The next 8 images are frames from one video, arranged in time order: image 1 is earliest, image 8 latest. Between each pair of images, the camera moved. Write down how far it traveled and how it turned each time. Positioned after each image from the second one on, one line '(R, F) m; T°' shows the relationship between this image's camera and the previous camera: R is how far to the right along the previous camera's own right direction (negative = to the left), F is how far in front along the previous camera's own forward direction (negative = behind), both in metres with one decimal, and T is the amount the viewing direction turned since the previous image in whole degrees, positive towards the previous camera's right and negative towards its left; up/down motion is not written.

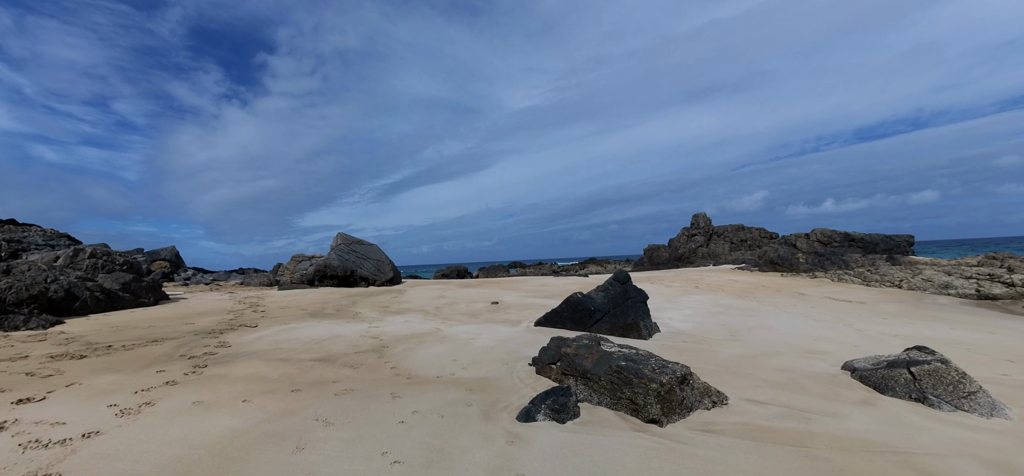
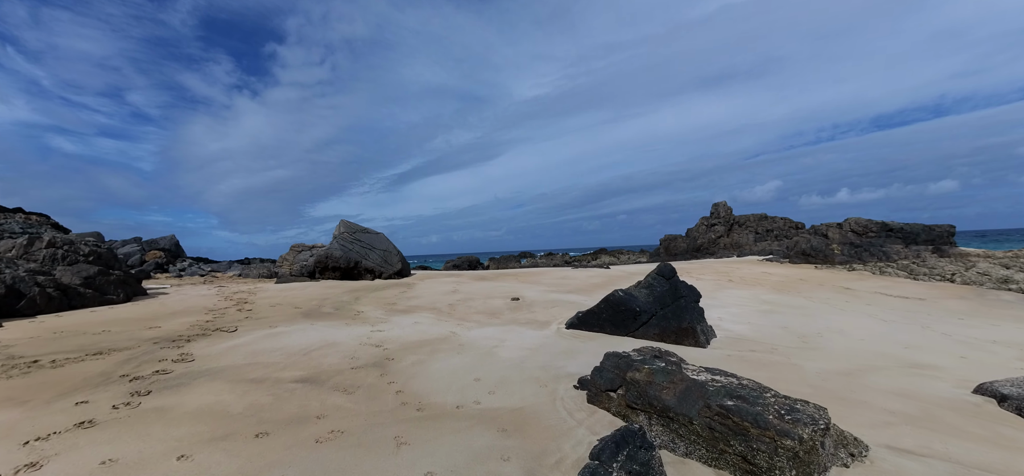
(-0.4, +1.3) m; -1°
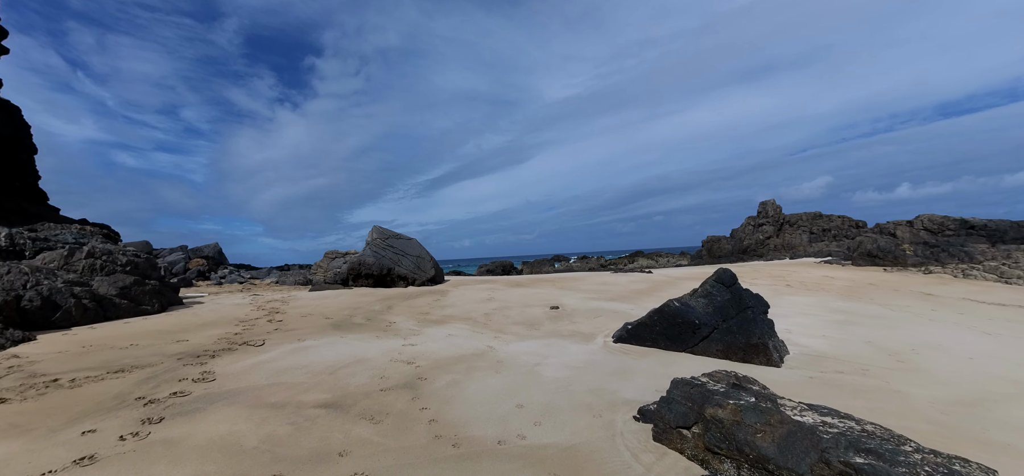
(-0.1, +0.6) m; -5°
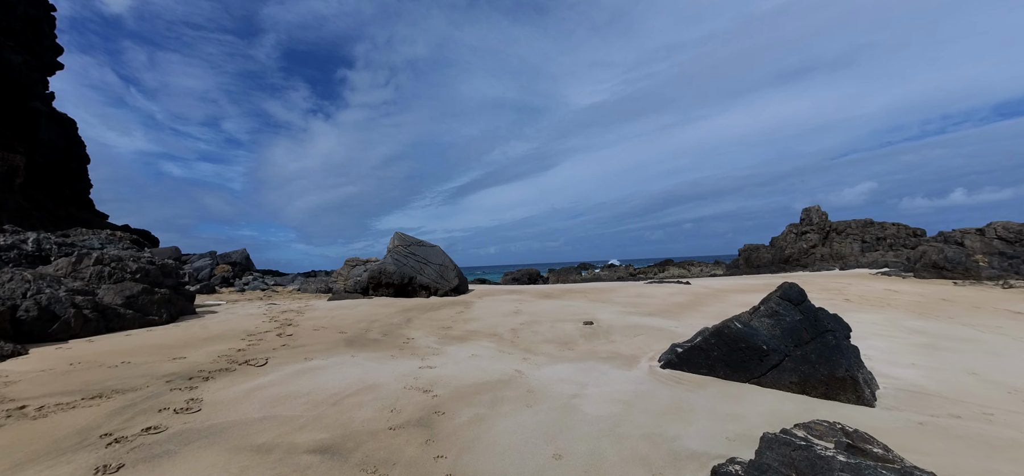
(-0.1, +0.7) m; -4°
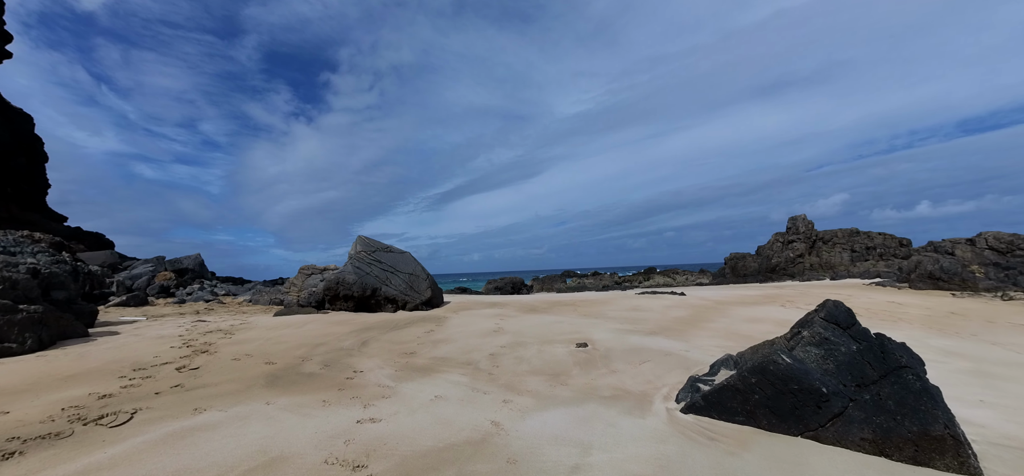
(+0.1, +1.4) m; +2°
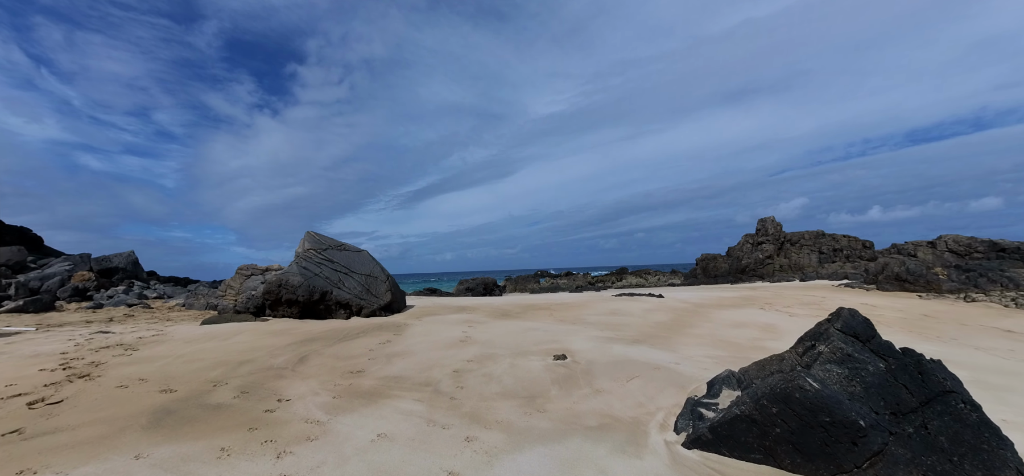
(+0.1, +0.9) m; +4°
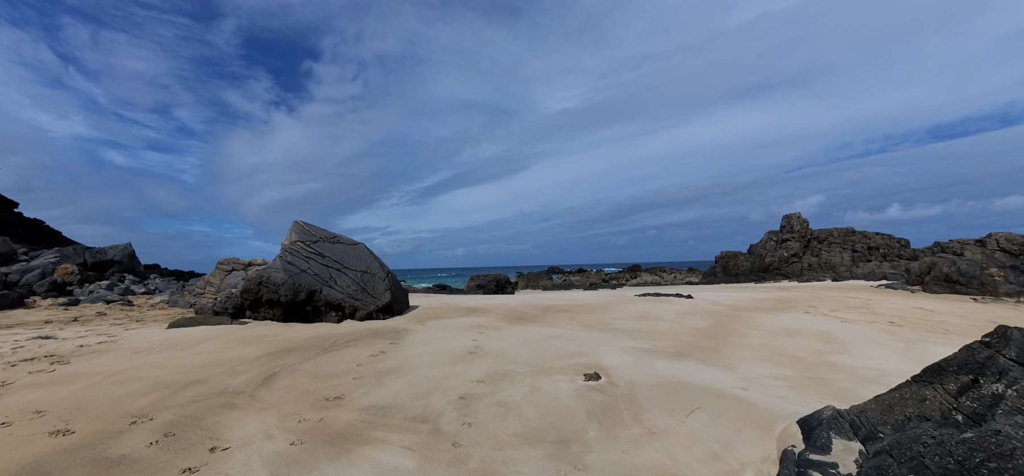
(-0.1, +1.2) m; -2°
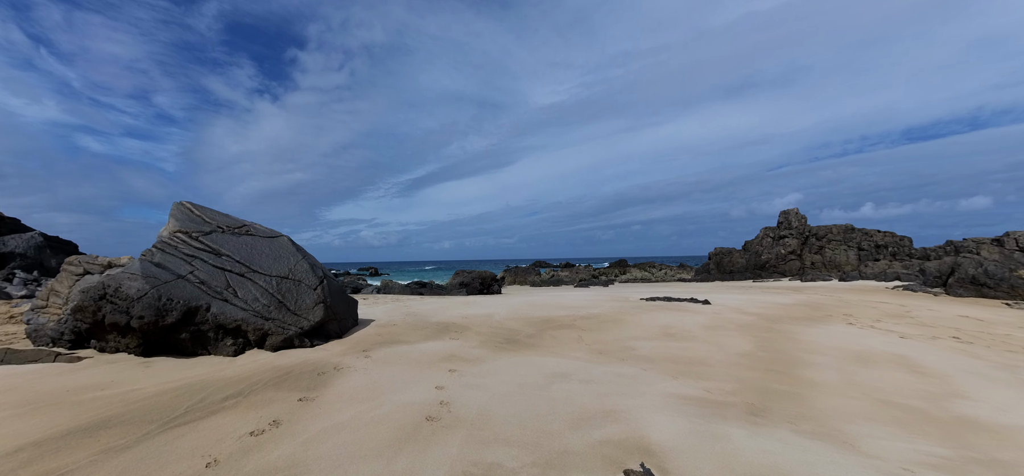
(0.0, +2.2) m; +2°
